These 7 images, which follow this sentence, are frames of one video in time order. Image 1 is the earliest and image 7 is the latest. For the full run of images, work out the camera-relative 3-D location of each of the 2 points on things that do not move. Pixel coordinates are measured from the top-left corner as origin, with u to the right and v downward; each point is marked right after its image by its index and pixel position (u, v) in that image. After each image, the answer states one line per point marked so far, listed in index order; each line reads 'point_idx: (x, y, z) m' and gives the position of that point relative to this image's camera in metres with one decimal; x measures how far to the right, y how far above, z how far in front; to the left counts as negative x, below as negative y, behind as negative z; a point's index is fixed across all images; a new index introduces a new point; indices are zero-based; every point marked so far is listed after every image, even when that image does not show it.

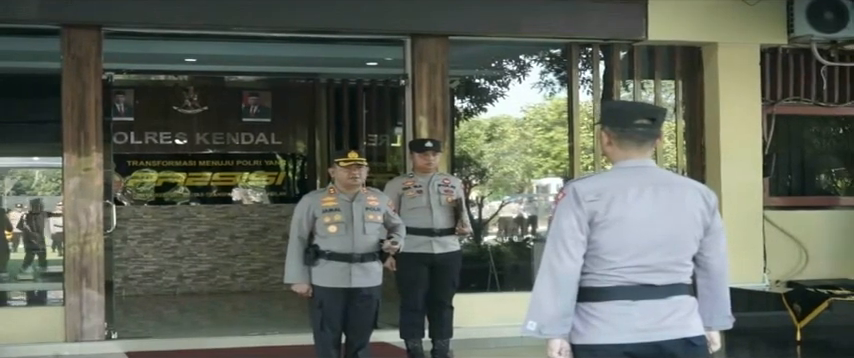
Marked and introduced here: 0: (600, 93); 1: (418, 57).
0: (+1.5, +0.7, +9.2) m
1: (-0.1, +1.0, +8.6) m
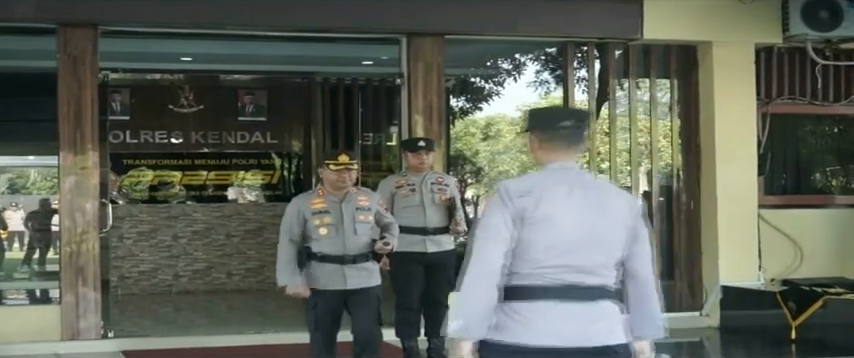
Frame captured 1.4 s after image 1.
0: (+1.5, +0.7, +9.2) m
1: (-0.1, +1.0, +8.6) m
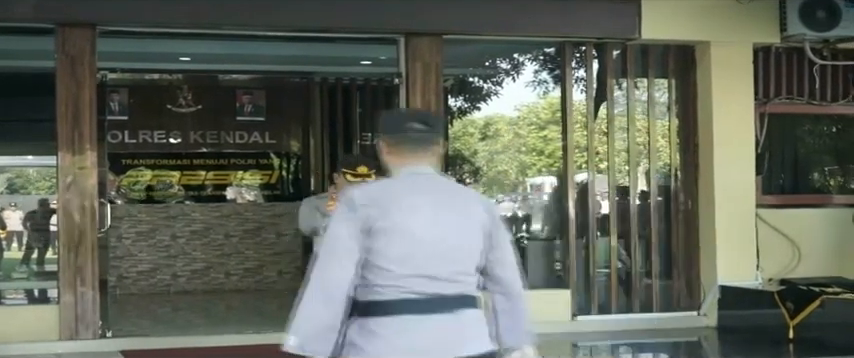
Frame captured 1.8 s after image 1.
0: (+1.4, +0.7, +9.2) m
1: (-0.1, +1.0, +8.6) m
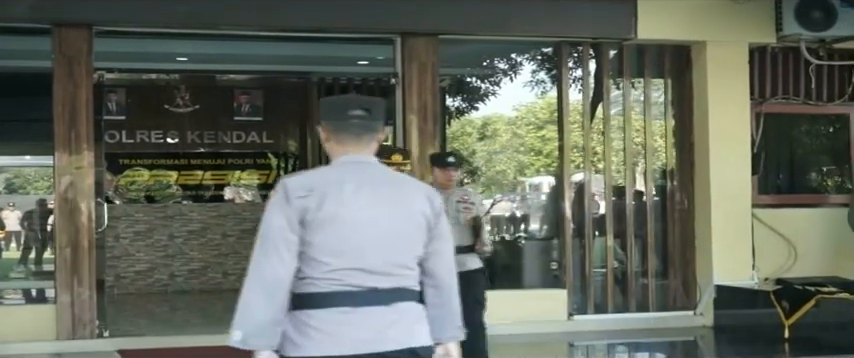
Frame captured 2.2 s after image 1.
0: (+1.4, +0.8, +9.2) m
1: (-0.2, +1.0, +8.6) m
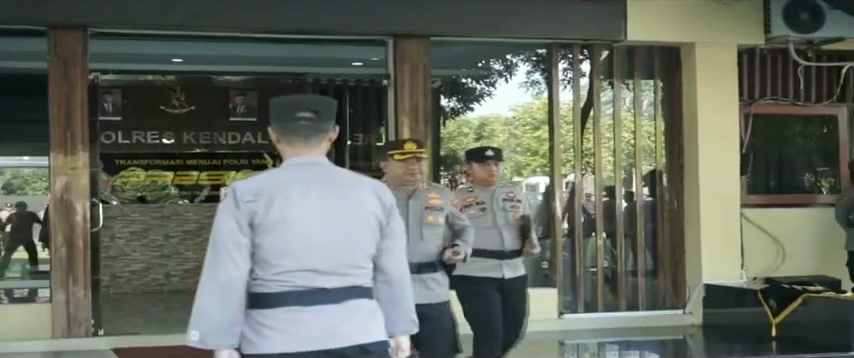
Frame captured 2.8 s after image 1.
0: (+1.3, +0.7, +9.3) m
1: (-0.2, +1.0, +8.7) m
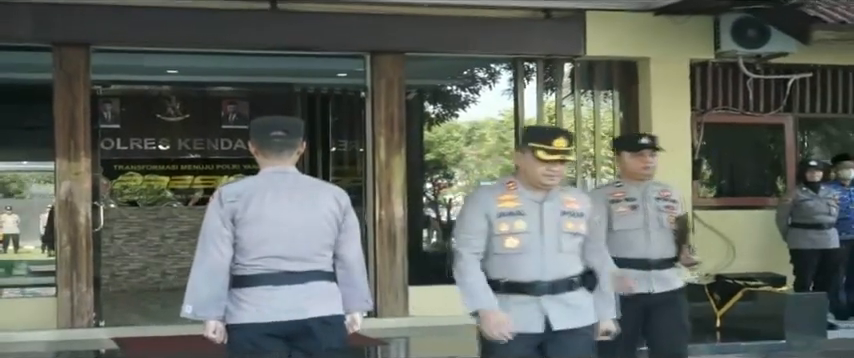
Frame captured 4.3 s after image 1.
0: (+1.1, +0.7, +10.1) m
1: (-0.4, +1.0, +9.5) m
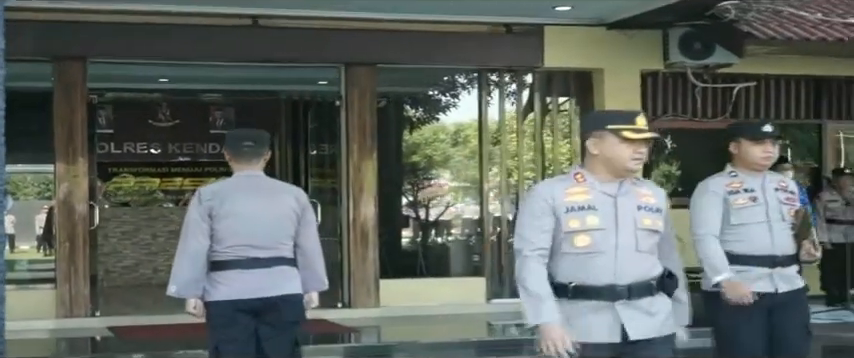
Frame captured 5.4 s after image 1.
0: (+0.8, +0.7, +11.0) m
1: (-0.7, +0.9, +10.3) m
